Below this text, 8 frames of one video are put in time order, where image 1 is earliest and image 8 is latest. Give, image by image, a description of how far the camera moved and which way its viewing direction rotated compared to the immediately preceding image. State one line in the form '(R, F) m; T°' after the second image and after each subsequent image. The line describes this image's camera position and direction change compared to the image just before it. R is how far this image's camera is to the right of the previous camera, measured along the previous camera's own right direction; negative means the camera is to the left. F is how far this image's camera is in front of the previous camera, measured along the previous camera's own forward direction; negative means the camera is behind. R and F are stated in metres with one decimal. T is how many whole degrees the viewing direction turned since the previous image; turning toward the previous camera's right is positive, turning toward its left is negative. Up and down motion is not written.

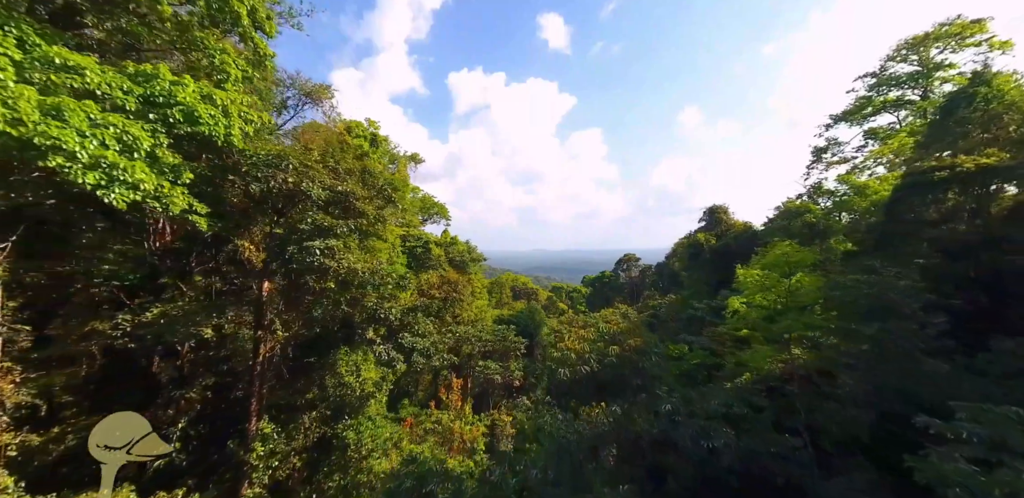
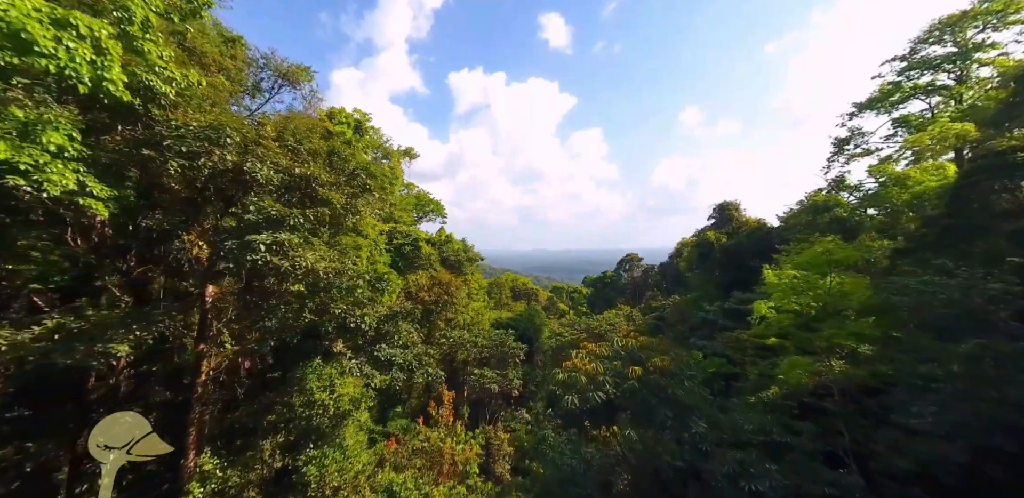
(+0.1, +1.0) m; 0°
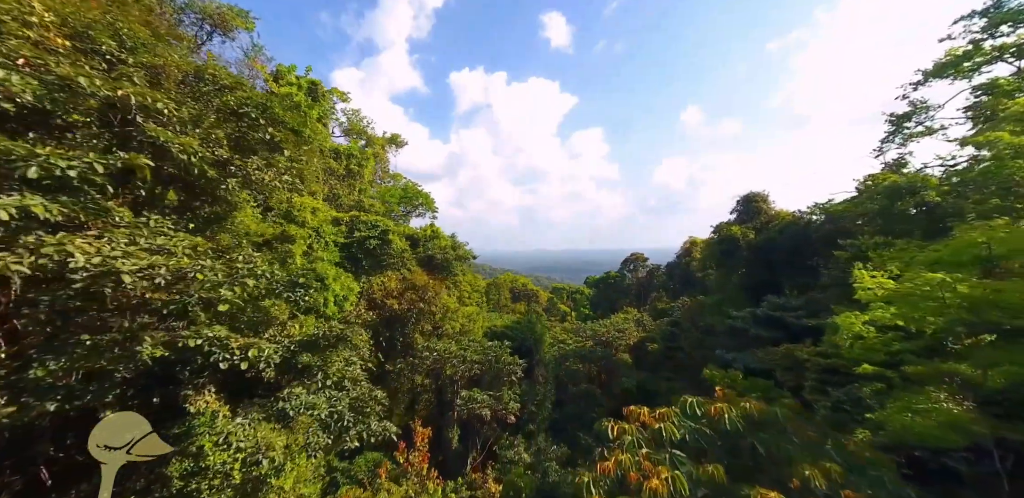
(+0.1, +2.1) m; 0°
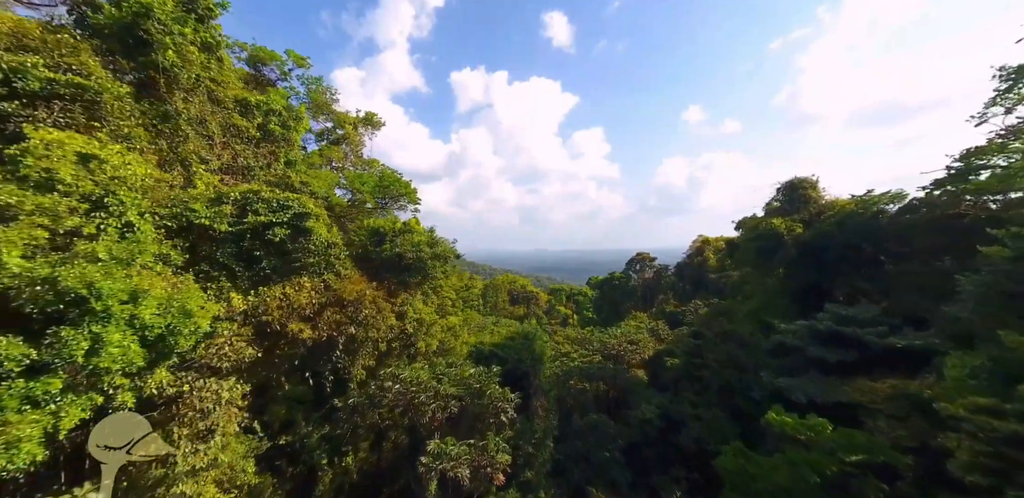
(+0.2, +2.9) m; 0°
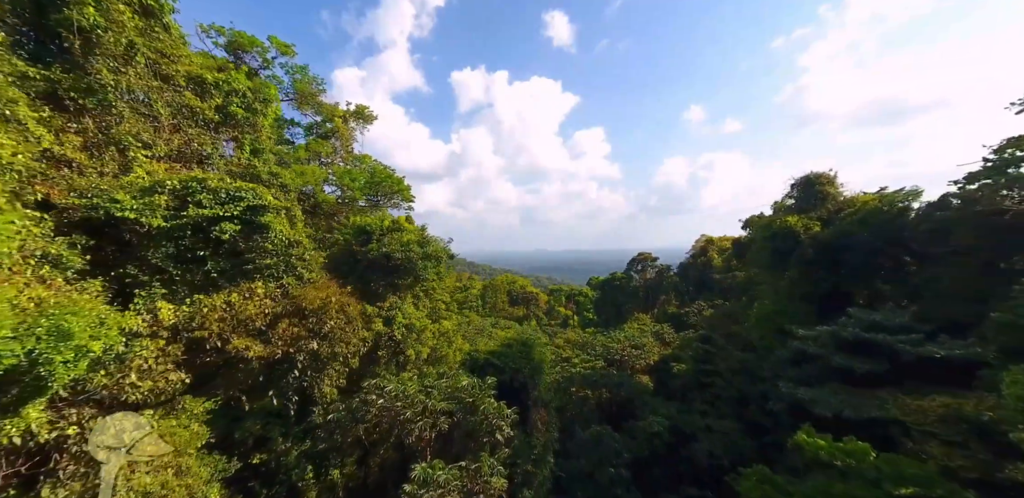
(+0.1, +0.8) m; 0°
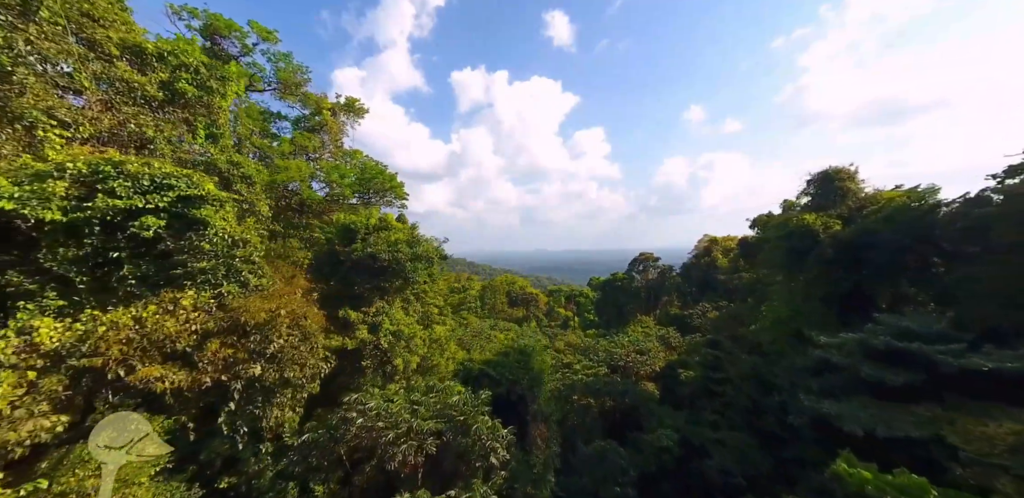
(+0.1, +0.9) m; 0°
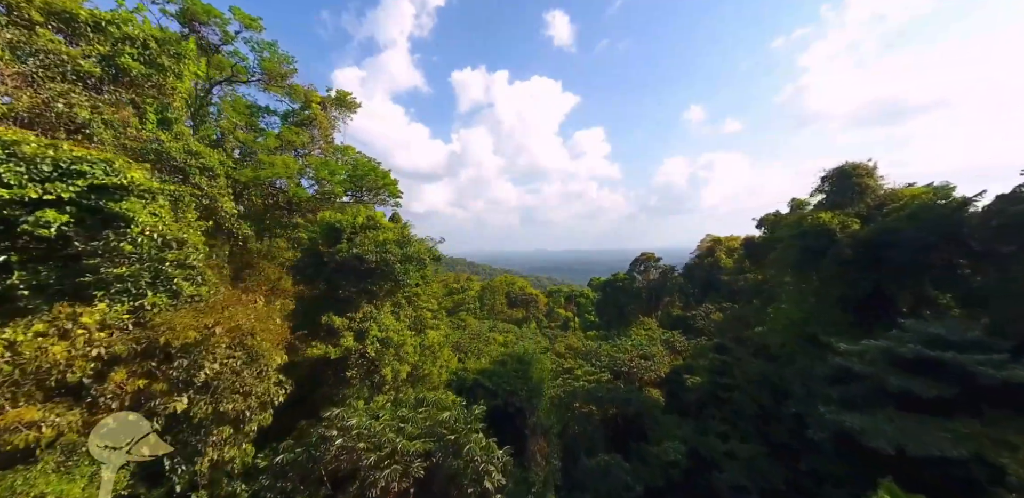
(+0.1, +0.7) m; 0°
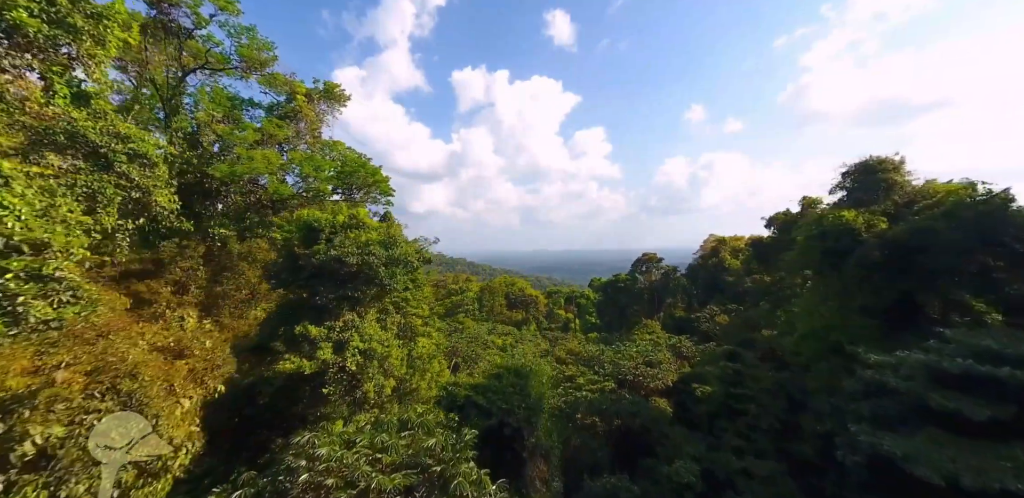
(+0.1, +0.9) m; 0°
